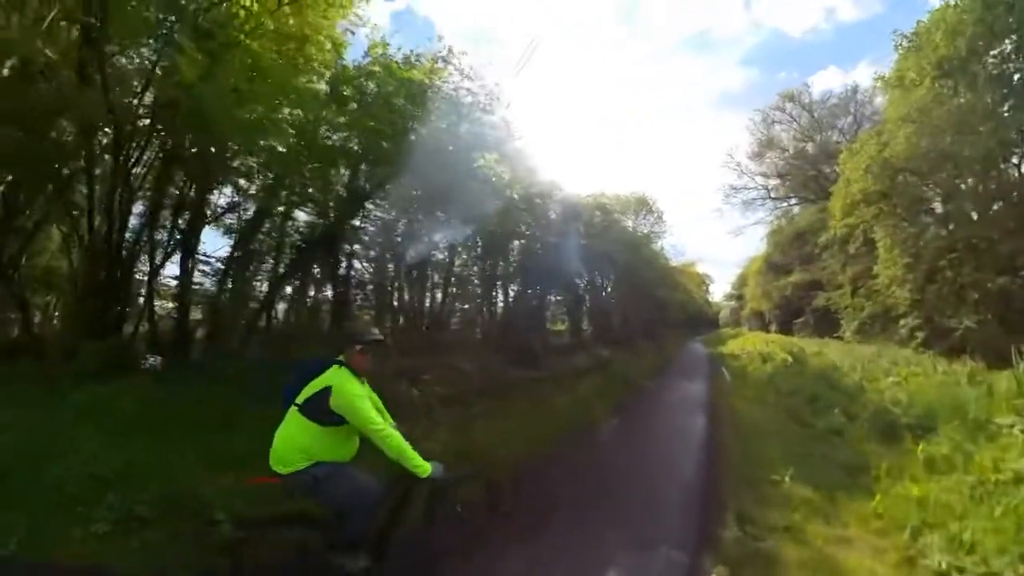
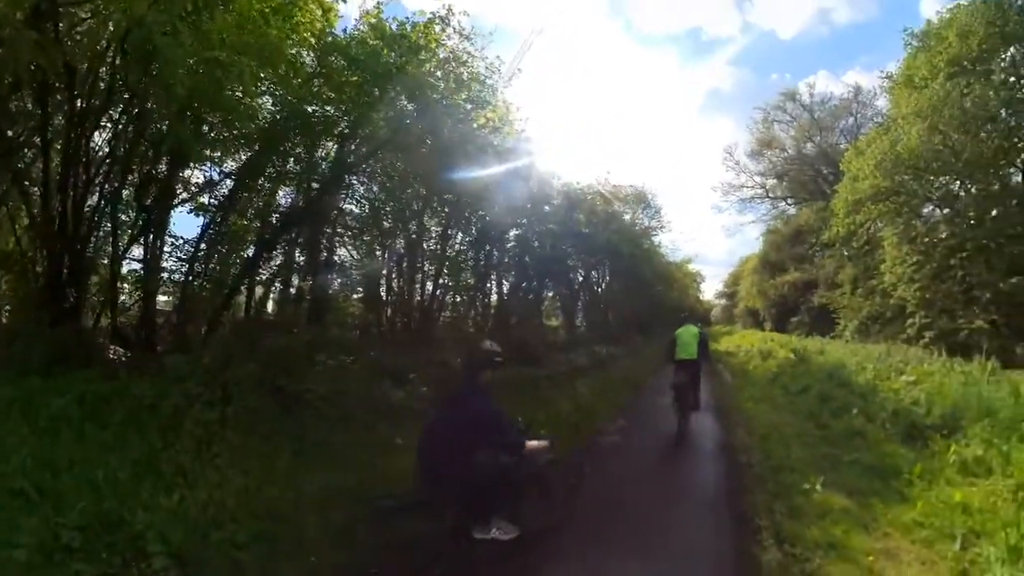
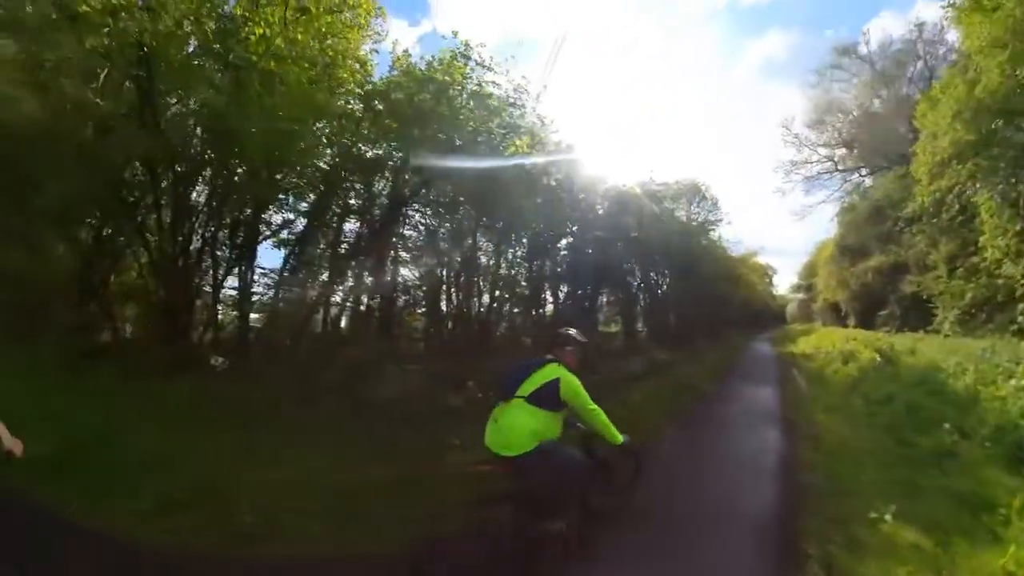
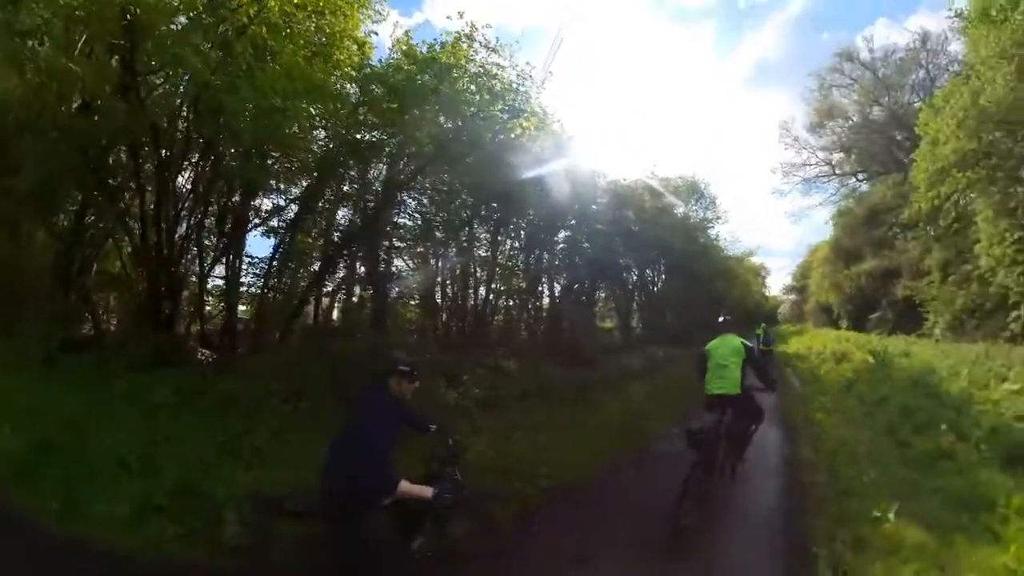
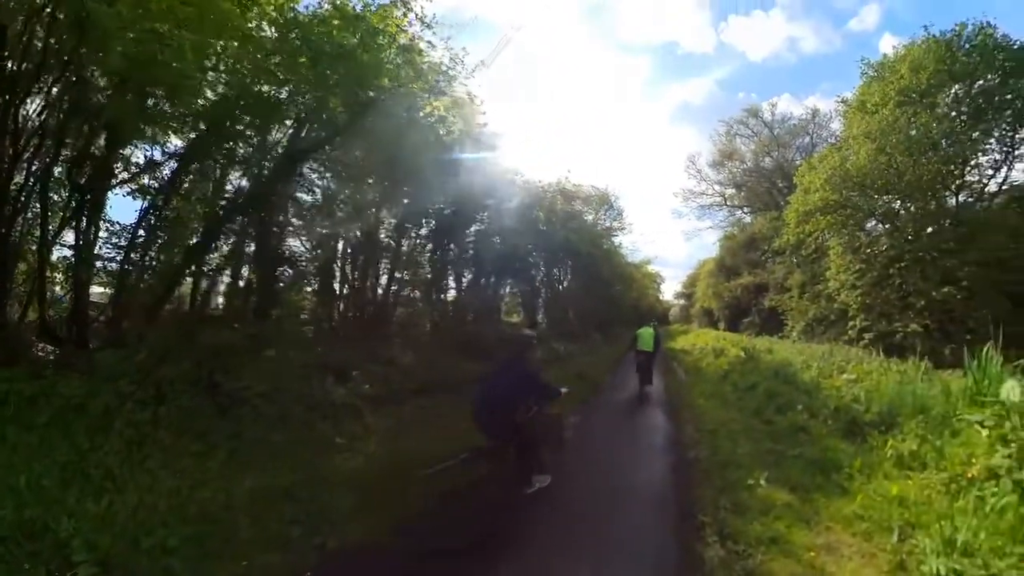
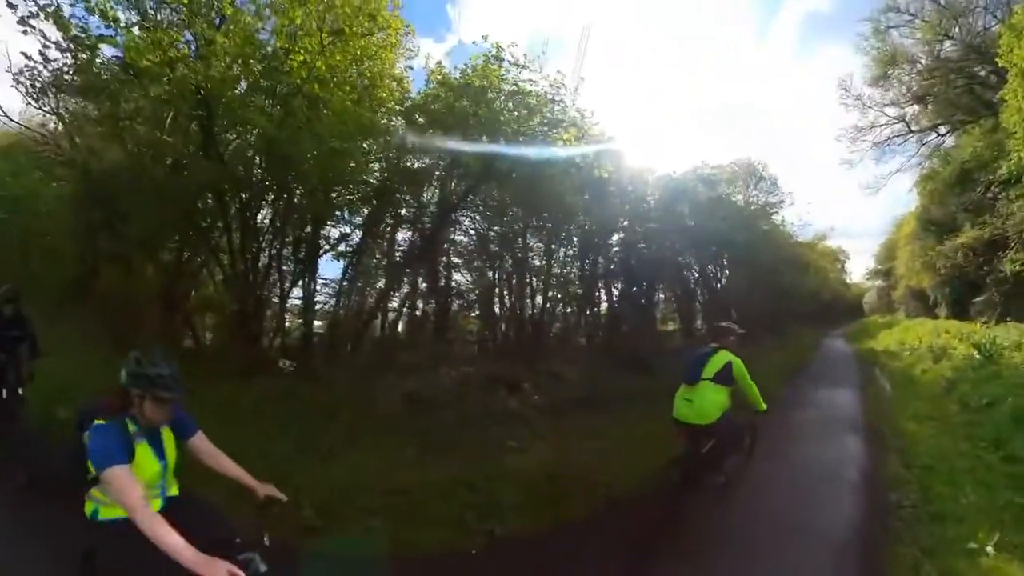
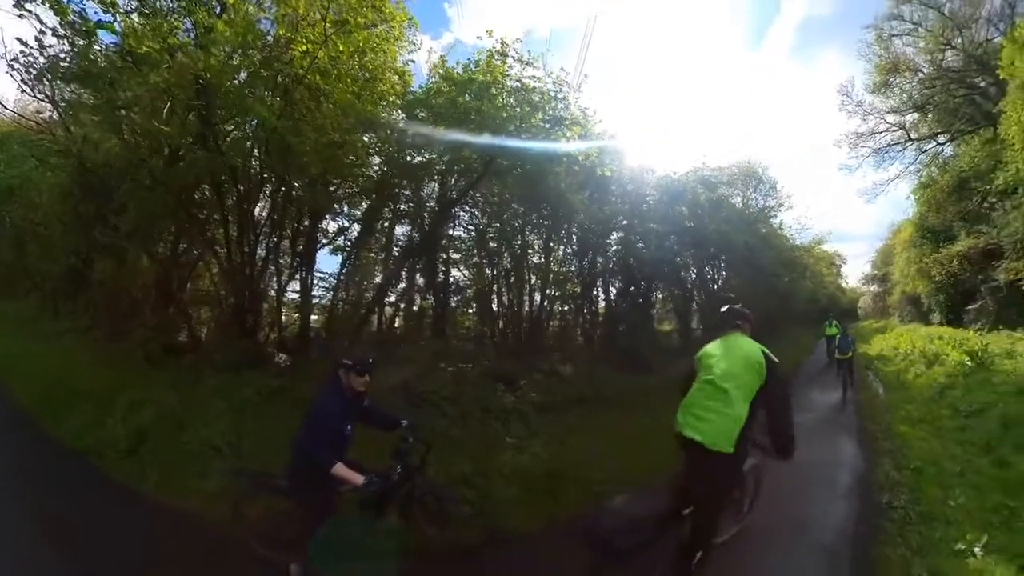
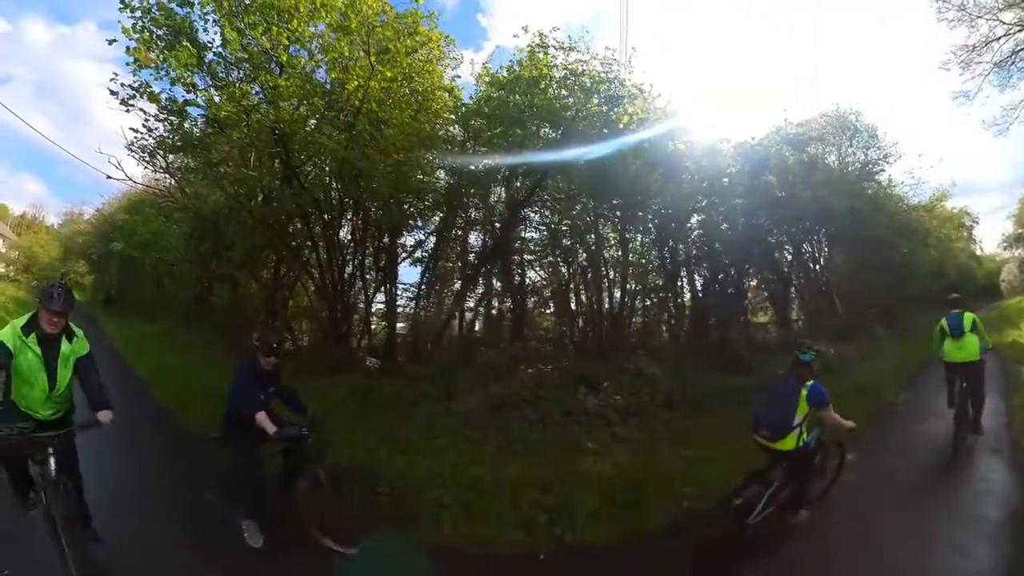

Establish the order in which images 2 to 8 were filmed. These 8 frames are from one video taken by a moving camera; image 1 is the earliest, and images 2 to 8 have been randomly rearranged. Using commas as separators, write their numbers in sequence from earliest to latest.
3, 6, 8, 7, 4, 2, 5
